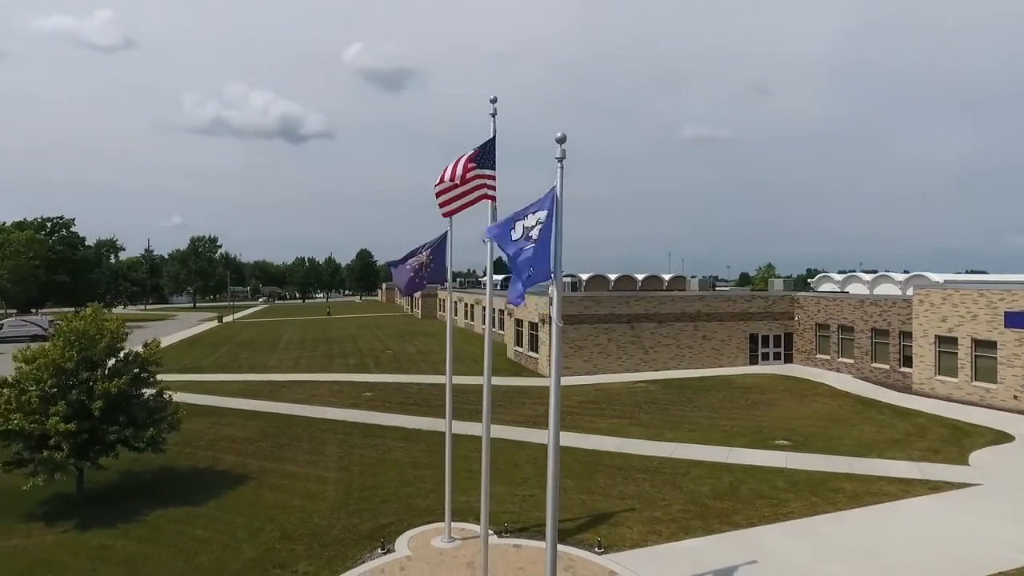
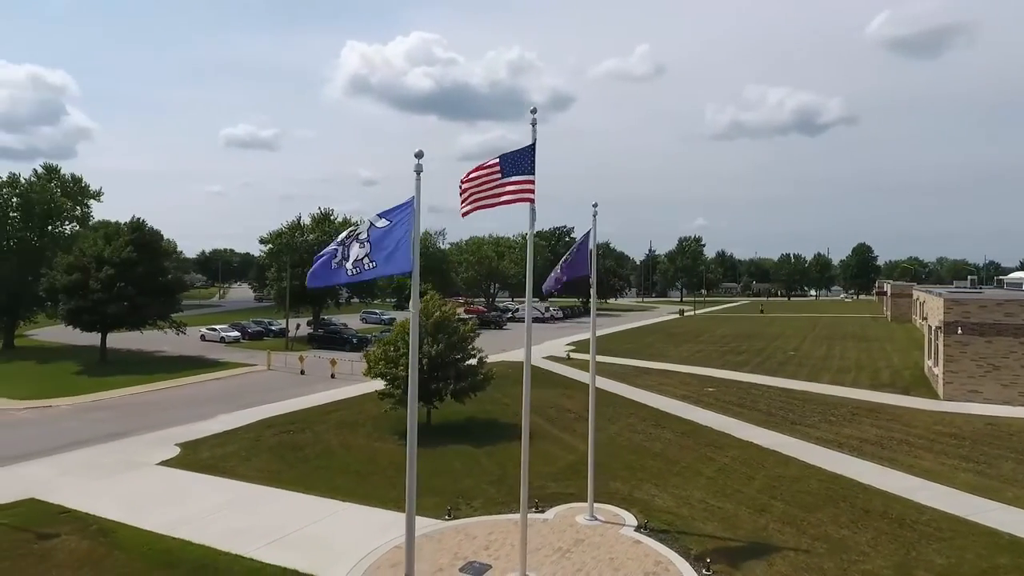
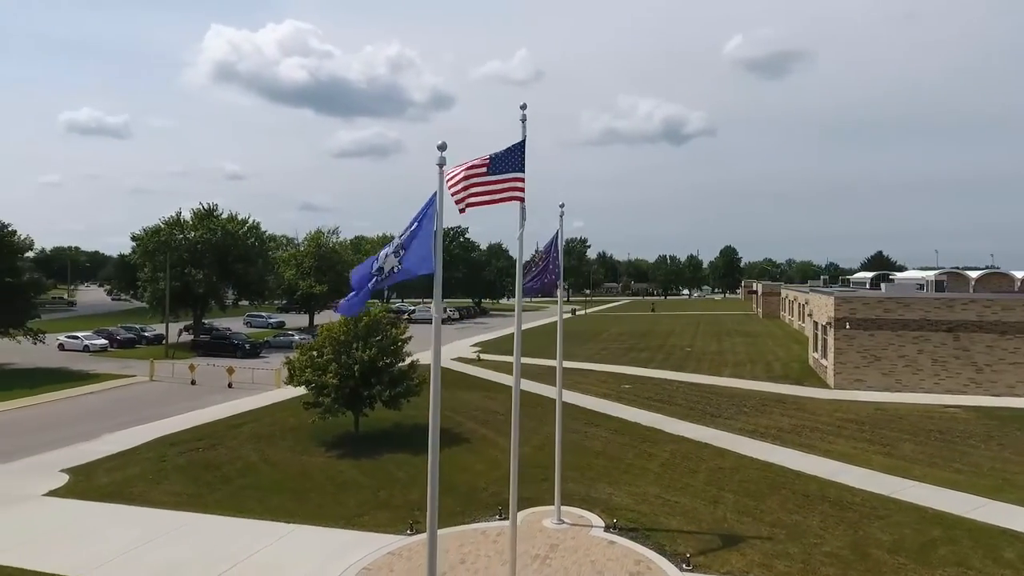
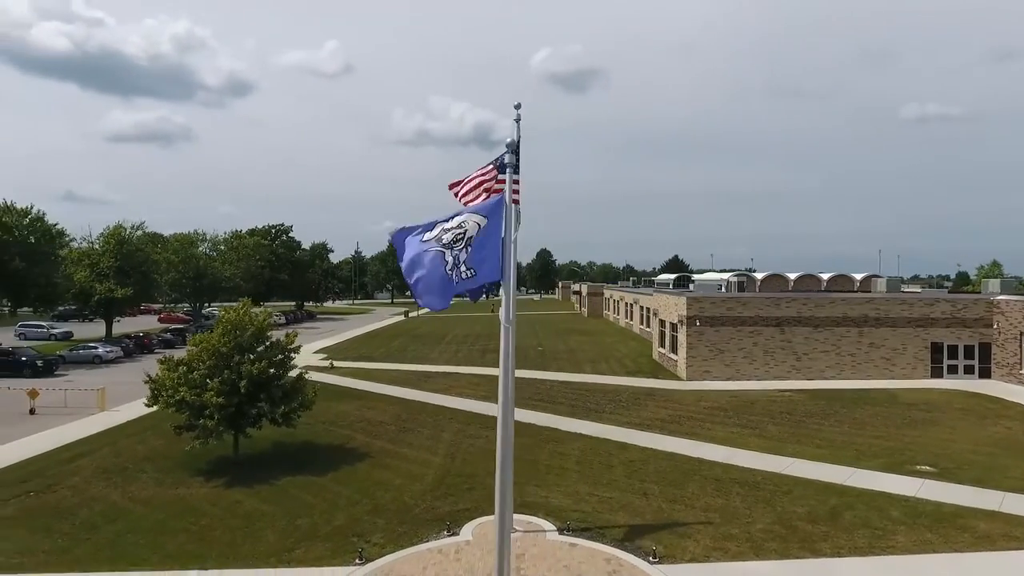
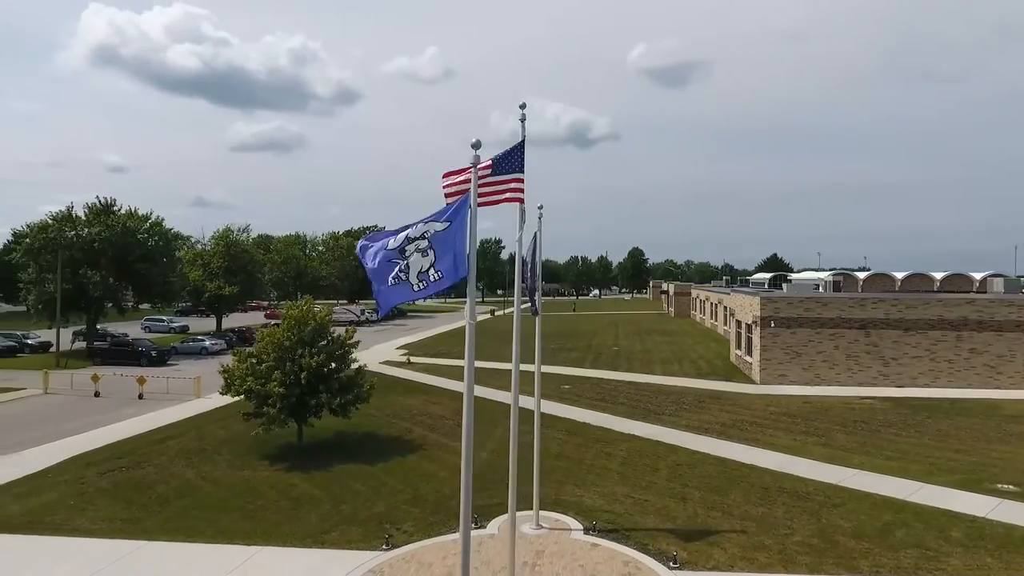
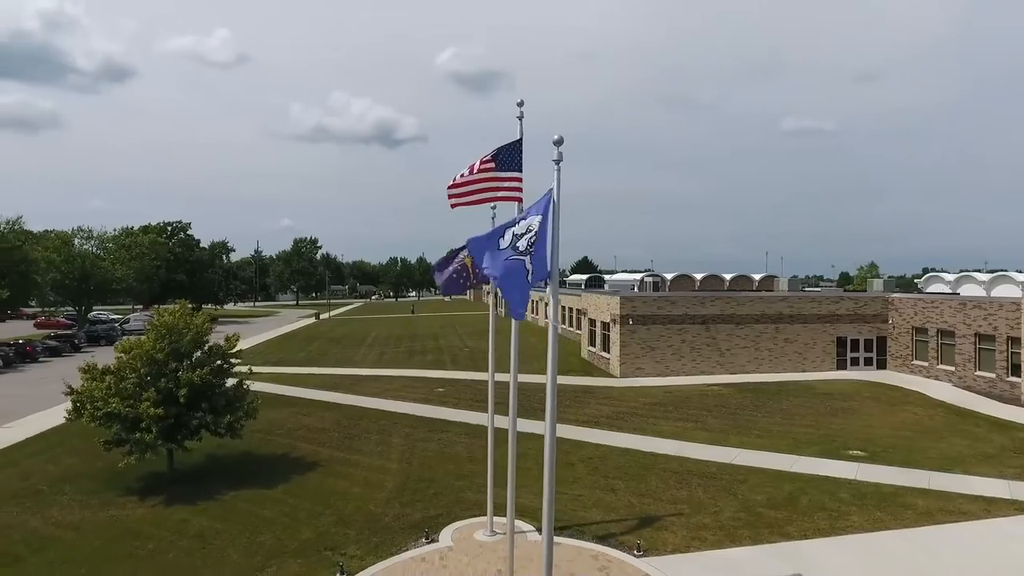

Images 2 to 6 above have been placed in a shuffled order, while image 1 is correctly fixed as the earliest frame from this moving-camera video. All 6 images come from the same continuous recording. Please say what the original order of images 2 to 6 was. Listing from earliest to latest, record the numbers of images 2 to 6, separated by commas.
6, 4, 5, 3, 2
